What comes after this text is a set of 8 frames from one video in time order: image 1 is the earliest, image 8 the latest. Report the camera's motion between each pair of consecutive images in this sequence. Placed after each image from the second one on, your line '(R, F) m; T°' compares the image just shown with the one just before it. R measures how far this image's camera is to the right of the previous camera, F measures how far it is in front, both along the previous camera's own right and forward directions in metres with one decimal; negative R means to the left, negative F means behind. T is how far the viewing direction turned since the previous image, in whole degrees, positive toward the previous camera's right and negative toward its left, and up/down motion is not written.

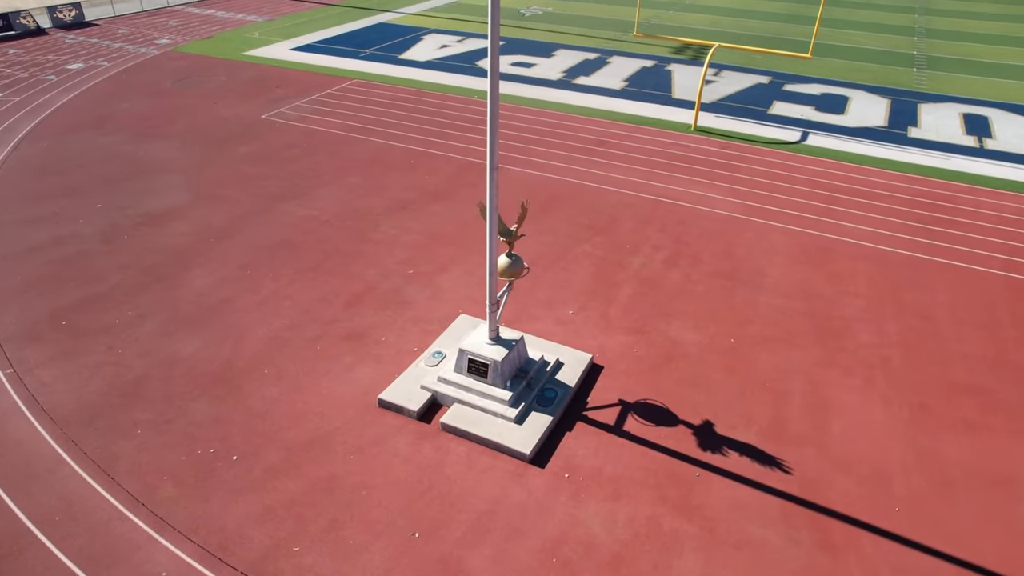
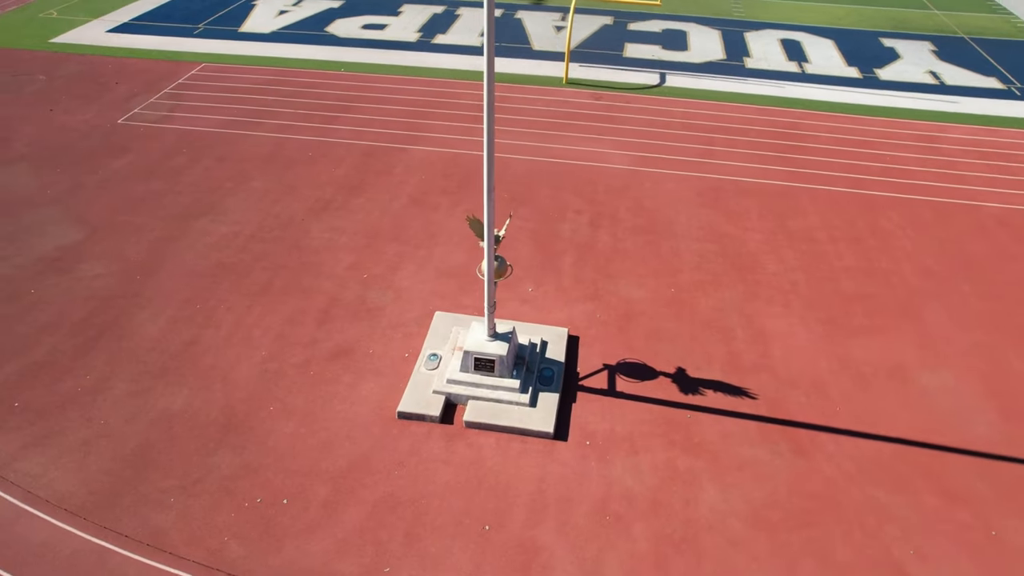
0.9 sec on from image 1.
(-2.0, -0.4) m; +14°
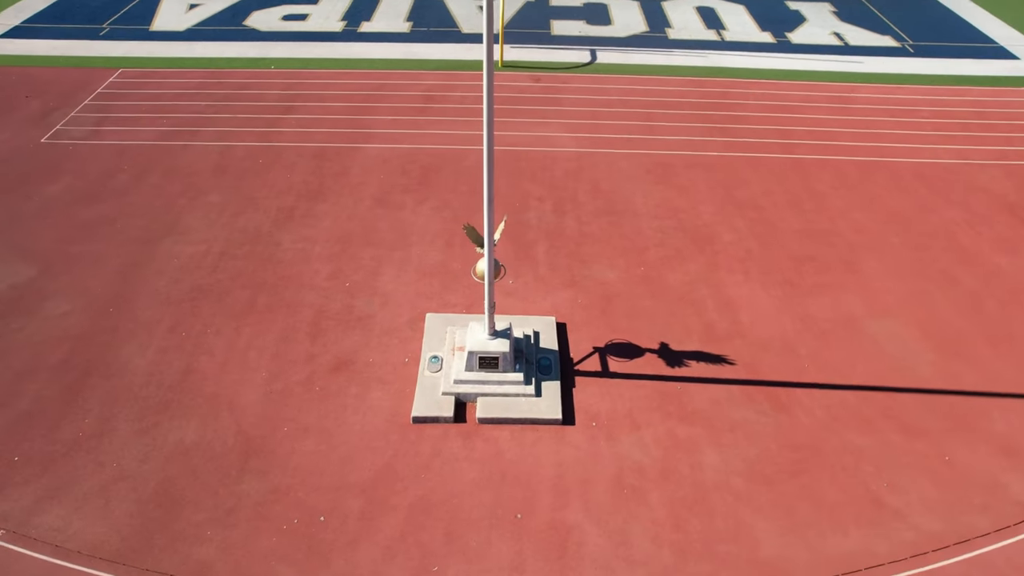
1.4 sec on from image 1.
(-1.1, -0.4) m; +7°
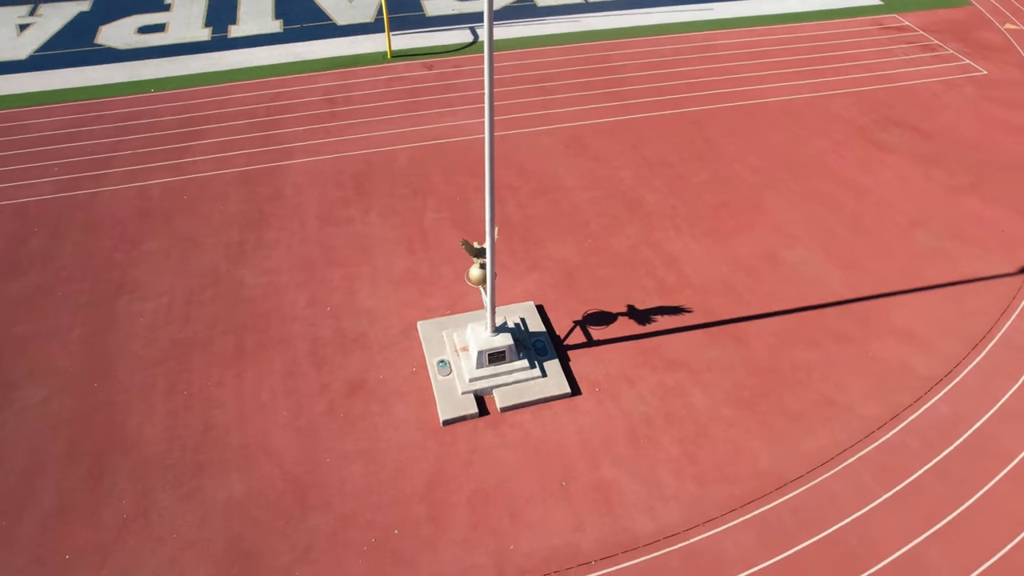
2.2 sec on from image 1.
(-2.0, -0.7) m; +11°
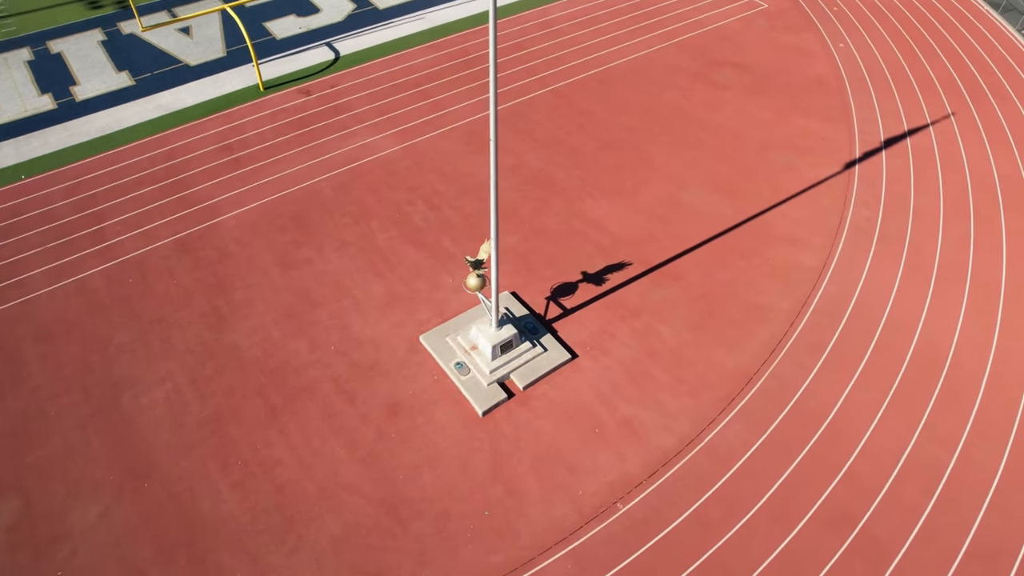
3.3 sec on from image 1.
(-2.8, -1.3) m; +14°
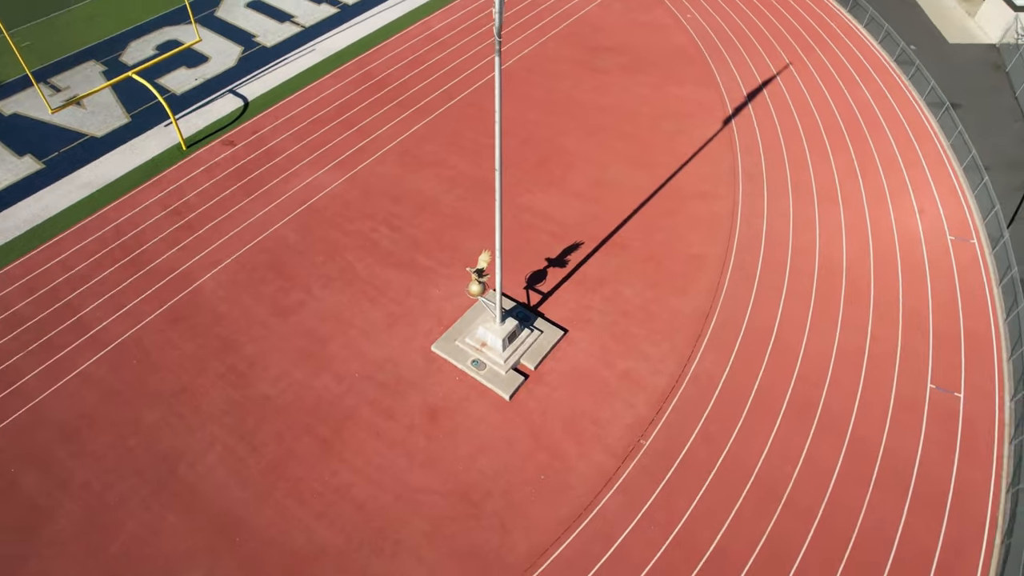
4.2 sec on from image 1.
(-2.5, -1.5) m; +11°
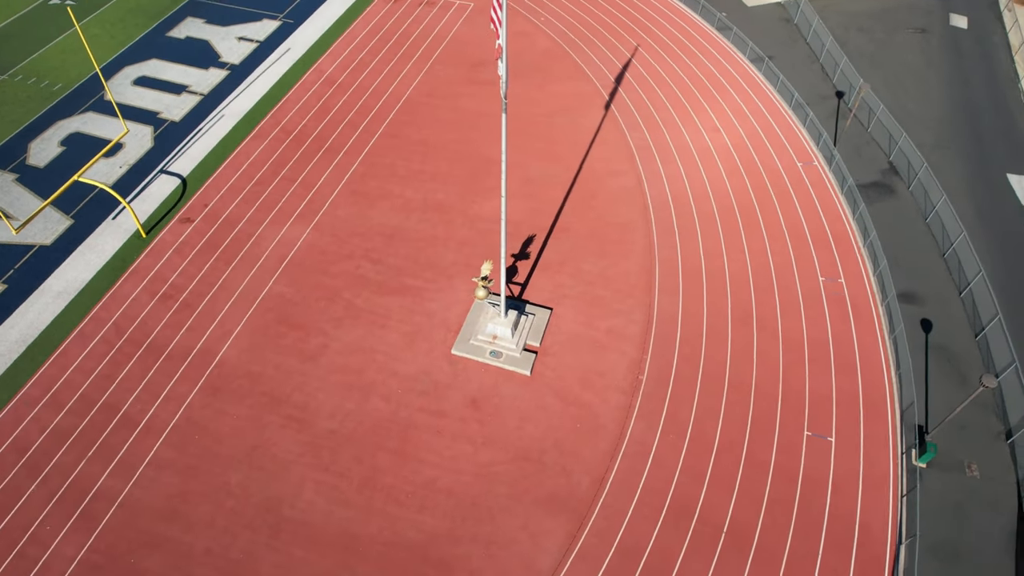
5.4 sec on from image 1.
(-3.4, -2.5) m; +12°
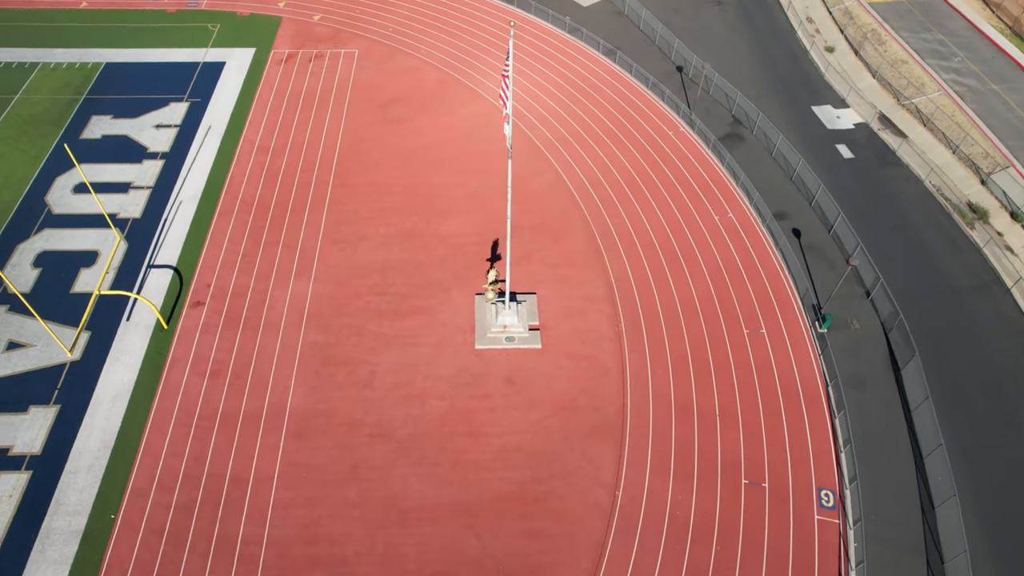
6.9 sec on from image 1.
(-4.4, -3.7) m; +12°
